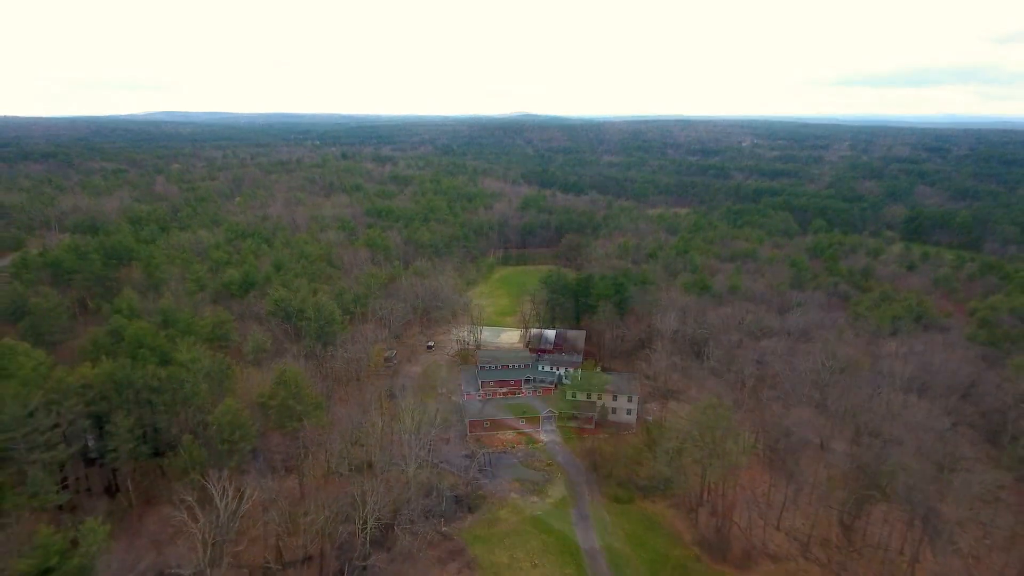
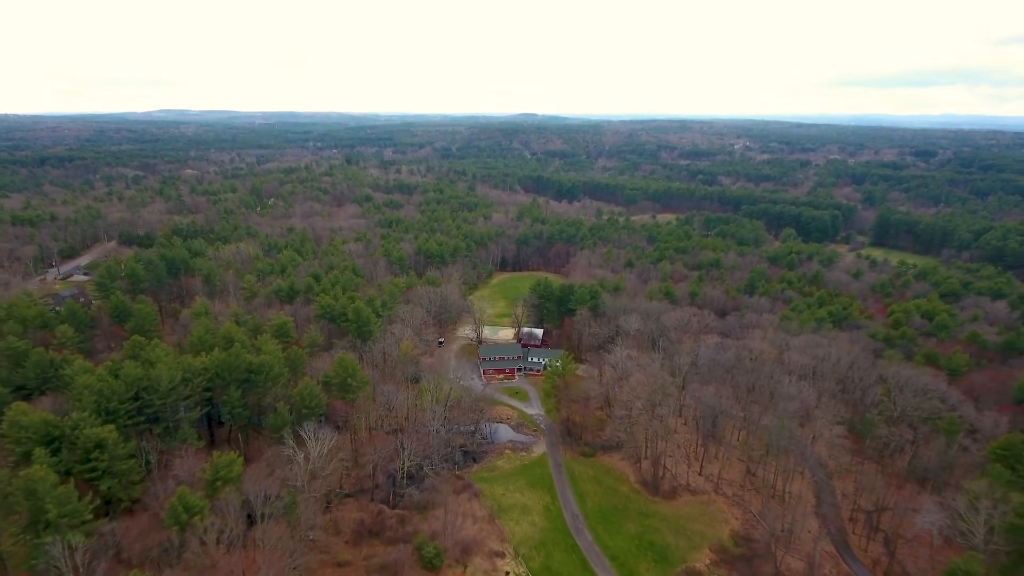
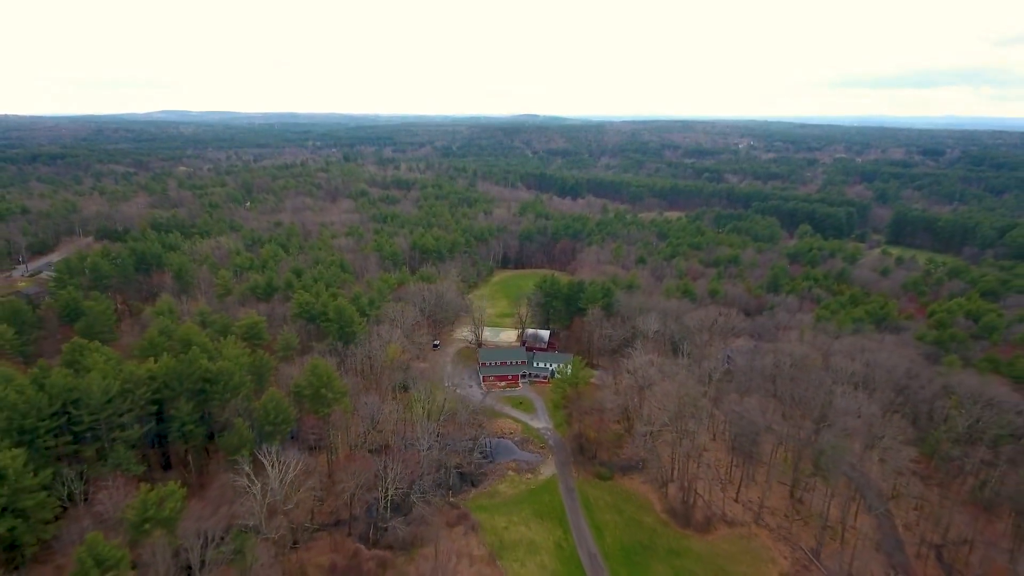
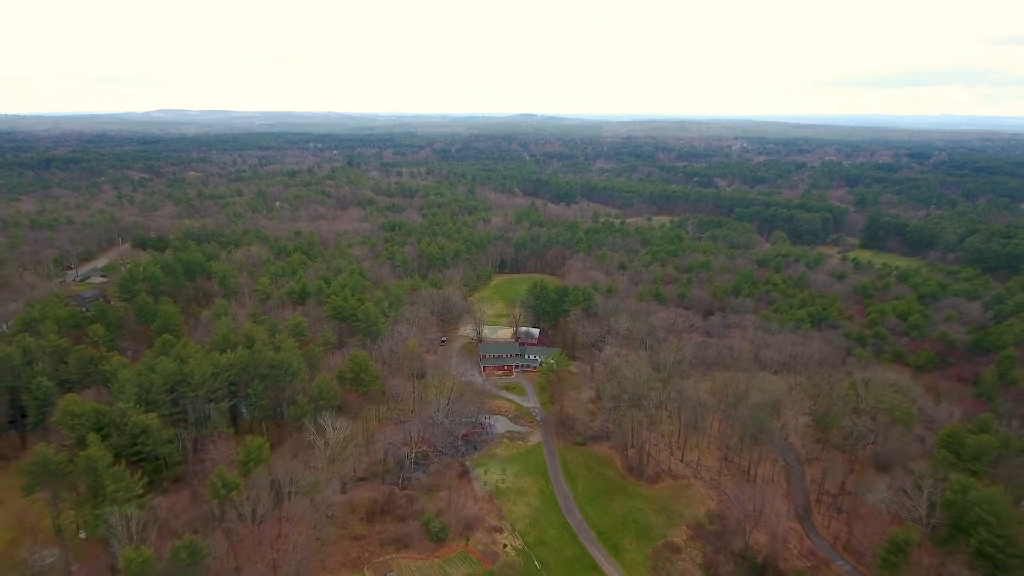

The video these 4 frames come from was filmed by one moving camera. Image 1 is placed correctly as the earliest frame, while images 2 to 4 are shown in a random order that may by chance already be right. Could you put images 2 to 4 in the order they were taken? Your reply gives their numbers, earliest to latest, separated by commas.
3, 2, 4
